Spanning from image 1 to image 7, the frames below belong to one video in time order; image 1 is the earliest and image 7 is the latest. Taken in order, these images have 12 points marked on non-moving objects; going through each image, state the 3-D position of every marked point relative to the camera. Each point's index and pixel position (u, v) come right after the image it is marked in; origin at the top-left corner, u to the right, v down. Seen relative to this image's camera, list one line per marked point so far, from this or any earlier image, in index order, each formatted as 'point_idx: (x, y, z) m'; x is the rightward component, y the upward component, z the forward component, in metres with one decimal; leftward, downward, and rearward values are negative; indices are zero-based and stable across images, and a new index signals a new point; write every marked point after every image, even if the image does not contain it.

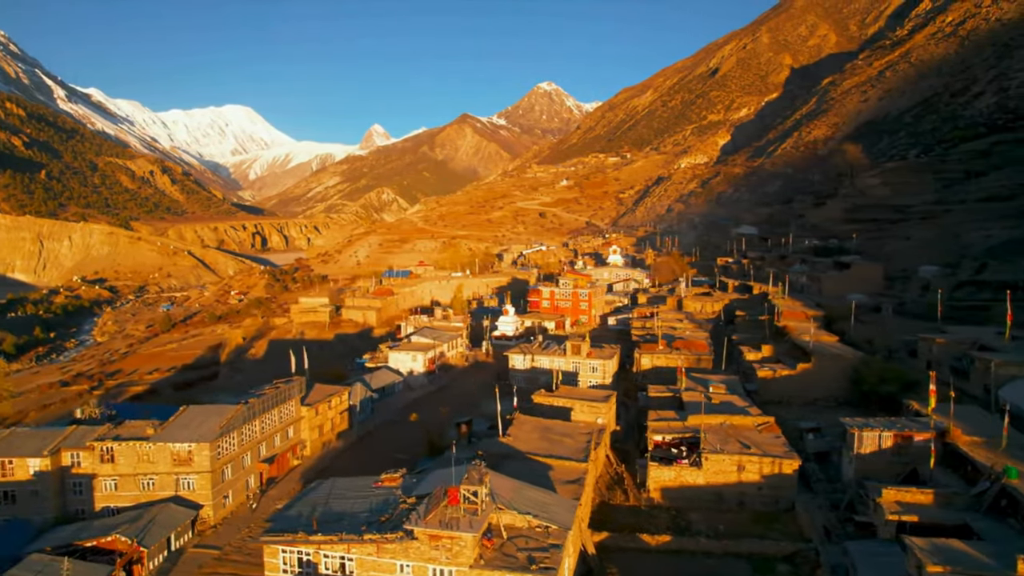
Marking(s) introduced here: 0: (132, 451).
0: (-7.3, -3.2, +12.6) m
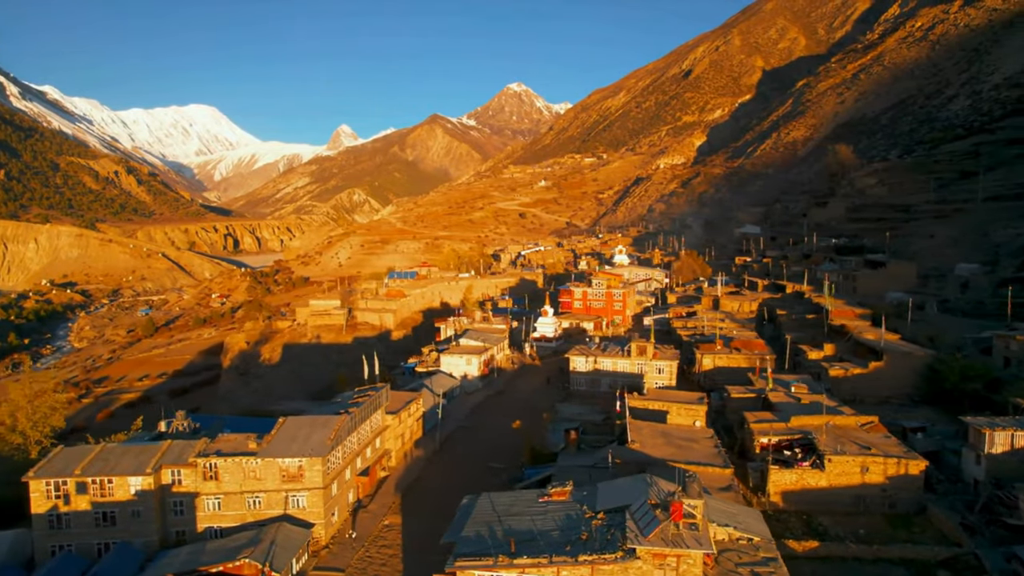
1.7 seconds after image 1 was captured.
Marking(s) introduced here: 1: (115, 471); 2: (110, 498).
0: (-4.9, -3.3, +11.7) m
1: (-6.9, -3.2, +11.2) m
2: (-7.0, -3.7, +11.2) m
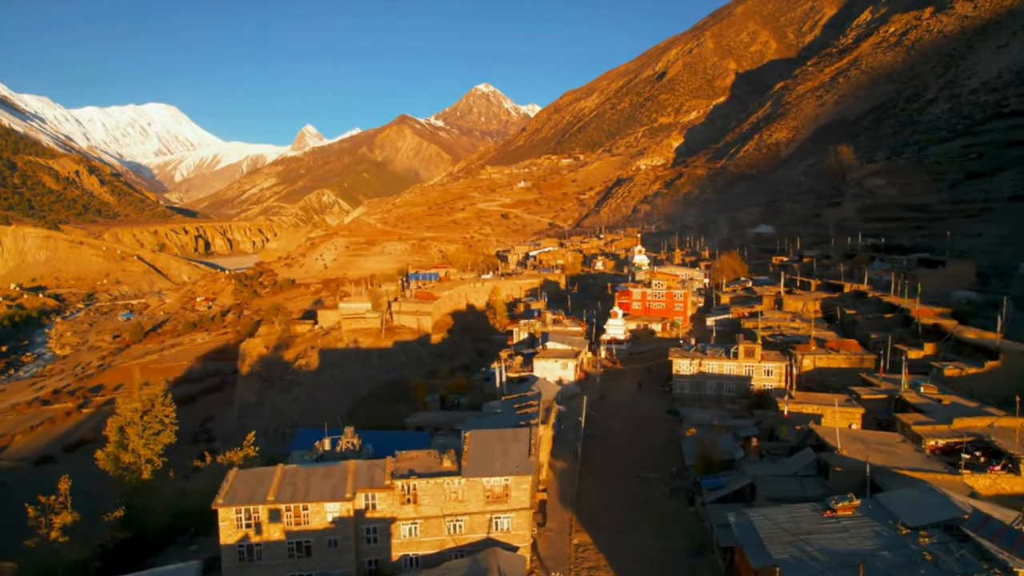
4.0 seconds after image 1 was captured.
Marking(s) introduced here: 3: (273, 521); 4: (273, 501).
0: (-1.2, -3.3, +10.8) m
1: (-3.1, -3.3, +10.2) m
2: (-3.2, -3.7, +10.1) m
3: (-3.7, -3.6, +10.1) m
4: (-3.7, -3.3, +10.0) m
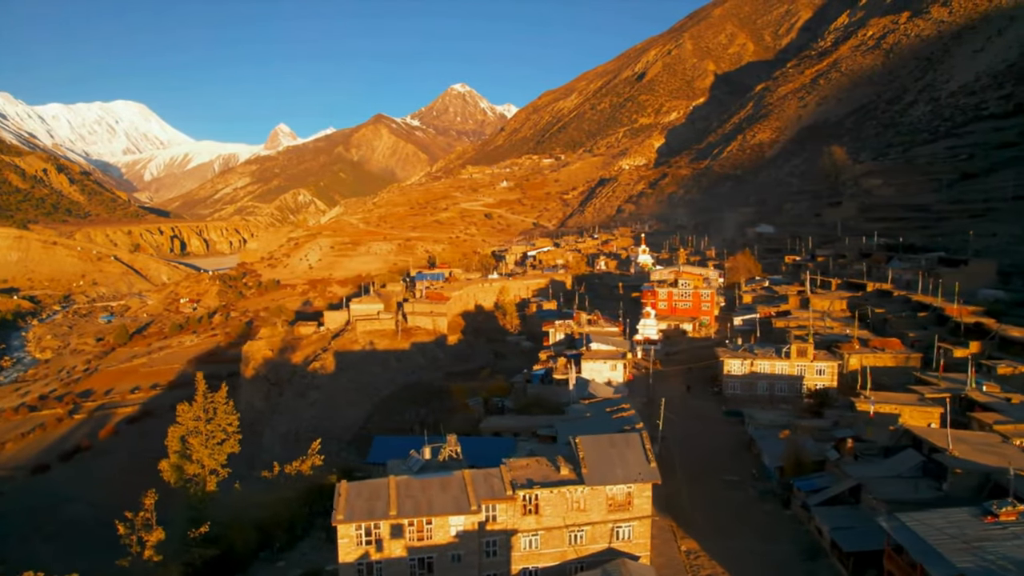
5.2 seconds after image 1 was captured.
0: (+0.8, -3.3, +10.3) m
1: (-1.2, -3.3, +9.6) m
2: (-1.2, -3.7, +9.6) m
3: (-1.7, -3.6, +9.5) m
4: (-1.7, -3.3, +9.5) m
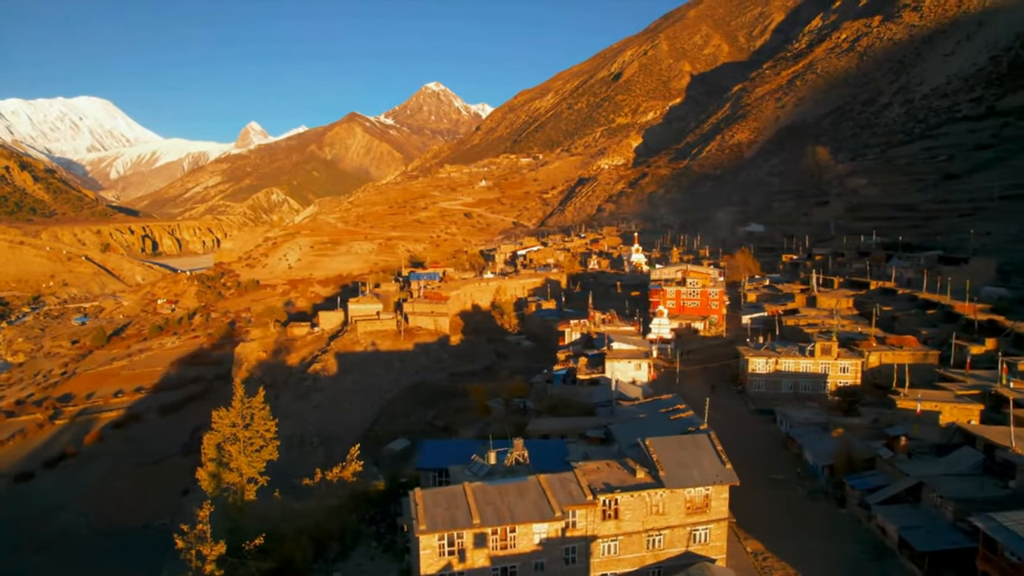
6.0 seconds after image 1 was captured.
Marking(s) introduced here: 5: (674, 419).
0: (+2.0, -3.3, +10.0) m
1: (0.0, -3.3, +9.3) m
2: (0.0, -3.7, +9.3) m
3: (-0.5, -3.6, +9.2) m
4: (-0.5, -3.3, +9.1) m
5: (+3.1, -2.6, +12.6) m
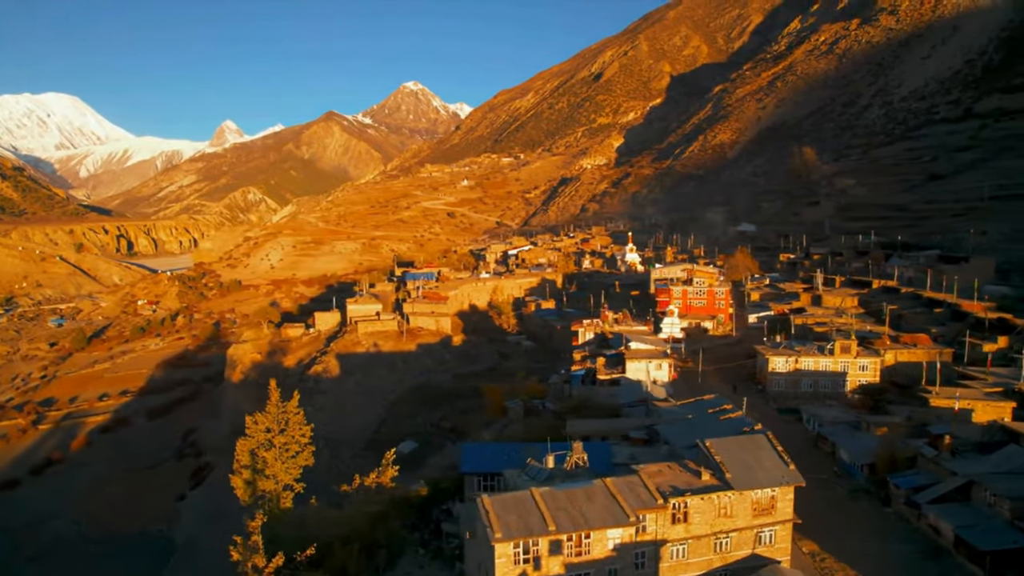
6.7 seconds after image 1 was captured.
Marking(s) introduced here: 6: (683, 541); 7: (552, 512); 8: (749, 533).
0: (+3.0, -3.3, +9.9) m
1: (+1.1, -3.3, +9.0) m
2: (+1.0, -3.7, +9.0) m
3: (+0.5, -3.6, +8.9) m
4: (+0.6, -3.3, +8.8) m
5: (+4.1, -2.5, +12.5) m
6: (+2.5, -3.8, +9.8) m
7: (+0.5, -3.1, +9.2) m
8: (+3.6, -3.8, +10.1) m
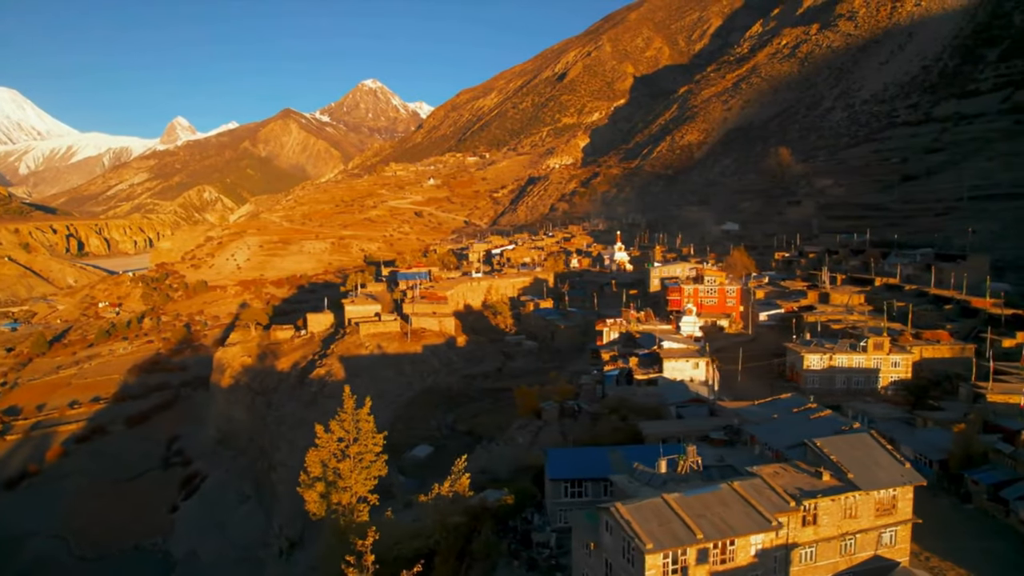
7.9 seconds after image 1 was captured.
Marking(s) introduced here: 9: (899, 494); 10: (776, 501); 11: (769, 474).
0: (+4.8, -3.2, +9.6) m
1: (+3.0, -3.2, +8.7) m
2: (+2.9, -3.7, +8.6) m
3: (+2.4, -3.6, +8.5) m
4: (+2.5, -3.3, +8.5) m
5: (+5.7, -2.5, +12.3) m
6: (+4.4, -3.7, +9.5) m
7: (+2.4, -3.1, +8.8) m
8: (+5.5, -3.7, +9.9) m
9: (+5.9, -3.2, +10.0) m
10: (+3.7, -3.0, +9.4) m
11: (+4.0, -2.9, +10.2) m
